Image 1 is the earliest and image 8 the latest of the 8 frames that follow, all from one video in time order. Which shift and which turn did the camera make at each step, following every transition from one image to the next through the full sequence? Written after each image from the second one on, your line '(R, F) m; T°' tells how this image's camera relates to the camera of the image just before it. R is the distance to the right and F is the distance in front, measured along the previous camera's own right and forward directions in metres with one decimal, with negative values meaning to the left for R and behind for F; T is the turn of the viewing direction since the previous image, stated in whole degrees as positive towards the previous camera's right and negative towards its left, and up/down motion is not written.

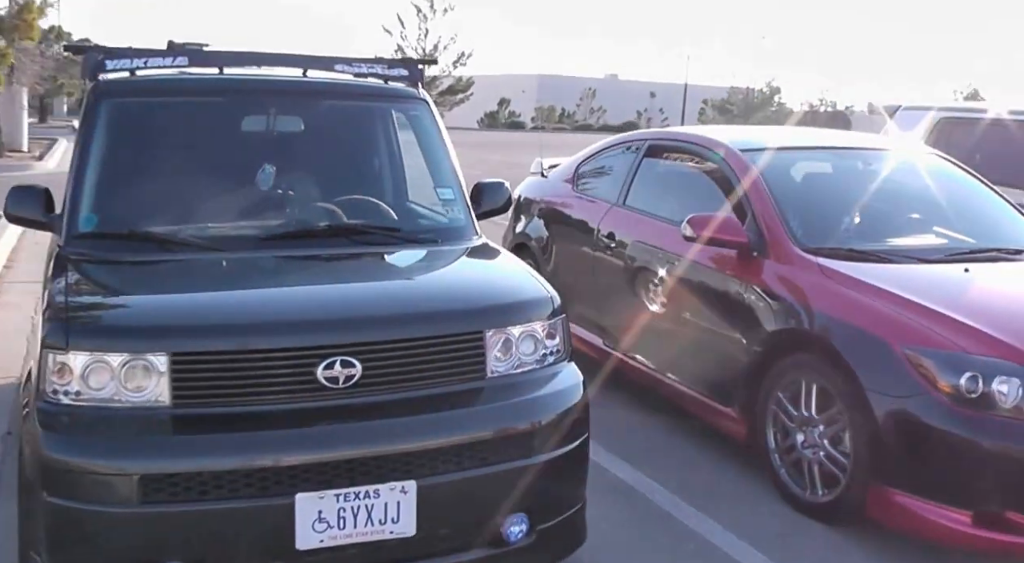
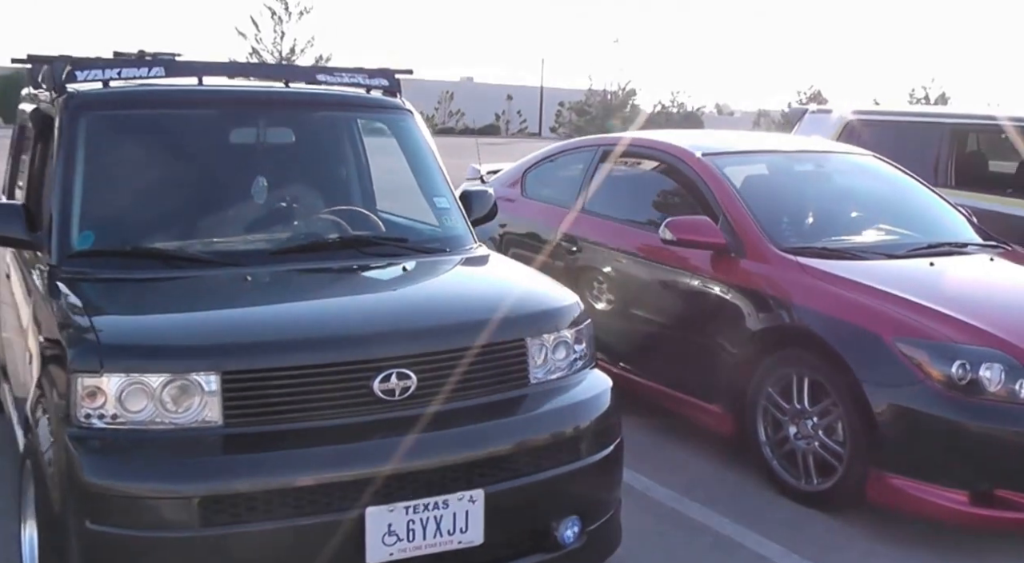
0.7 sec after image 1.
(-0.4, 0.0) m; +6°
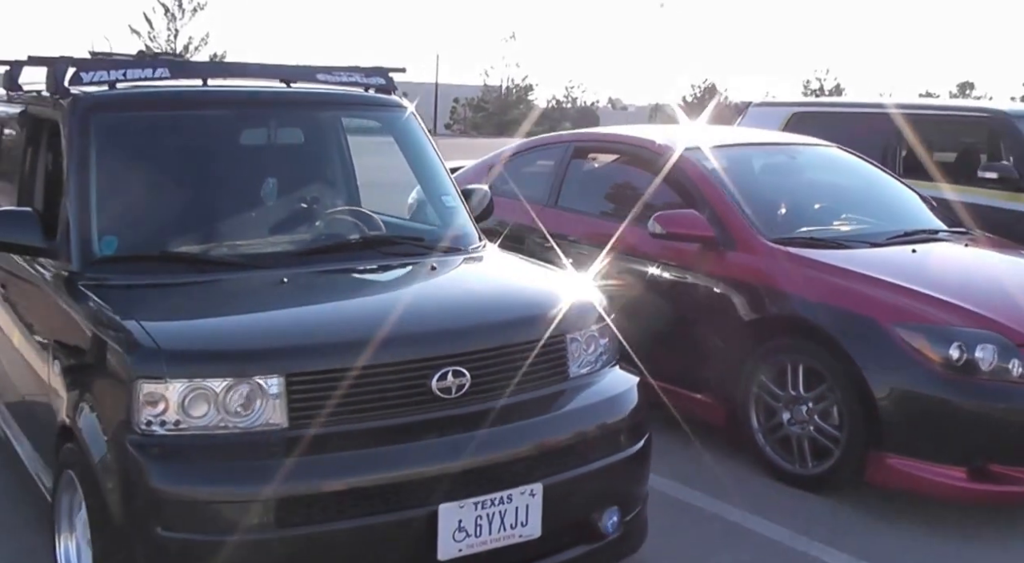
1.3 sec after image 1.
(-0.3, 0.0) m; +4°
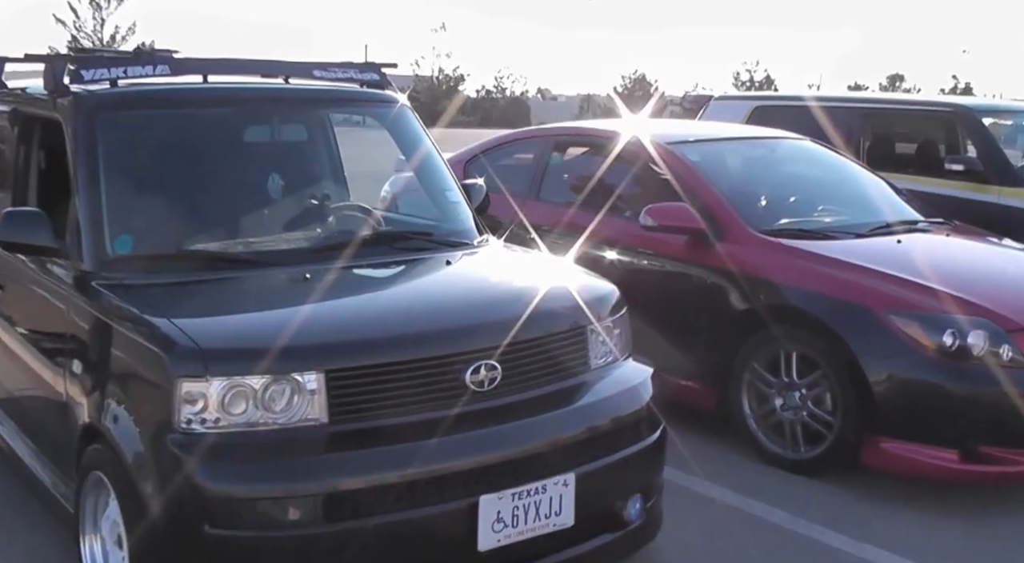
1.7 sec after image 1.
(-0.2, 0.0) m; +3°
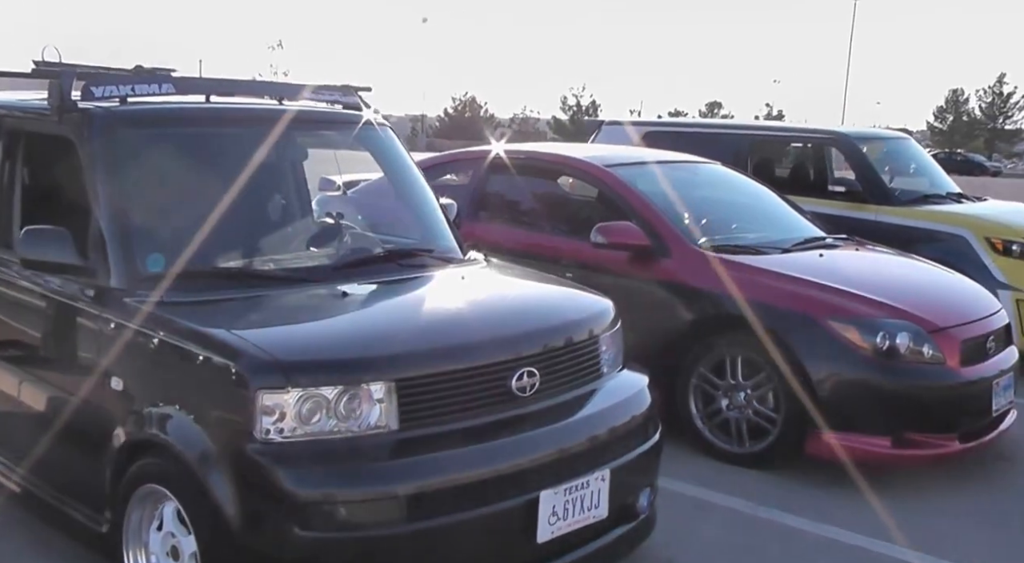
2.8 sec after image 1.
(-0.5, -0.2) m; +8°
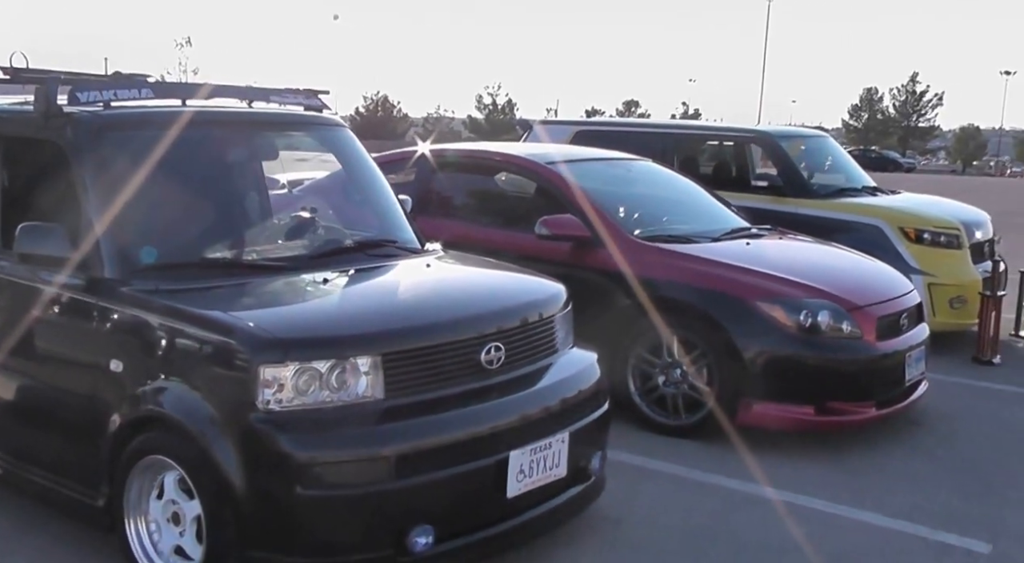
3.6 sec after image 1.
(-0.1, -0.3) m; +4°
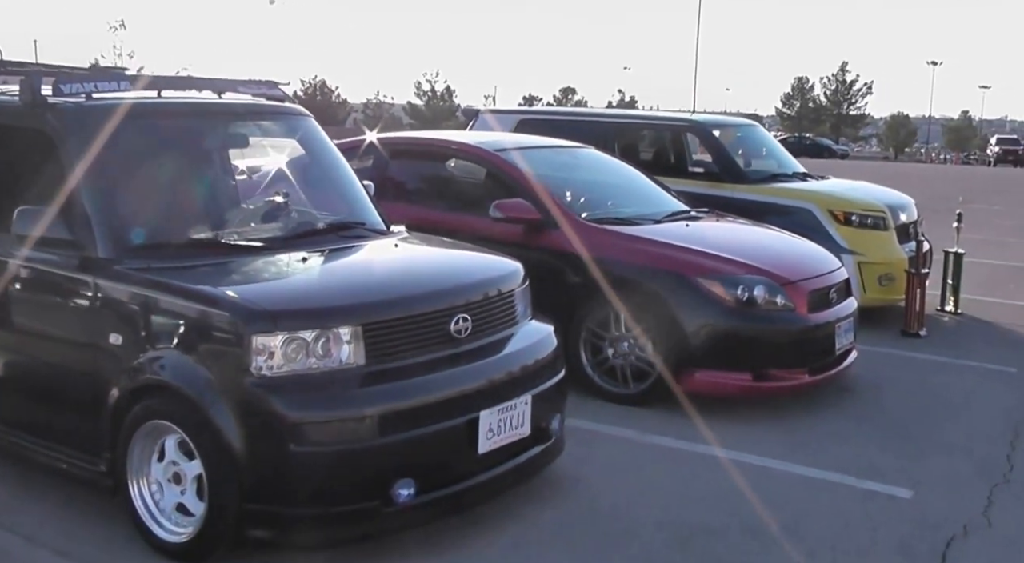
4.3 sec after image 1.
(-0.1, -0.3) m; +4°
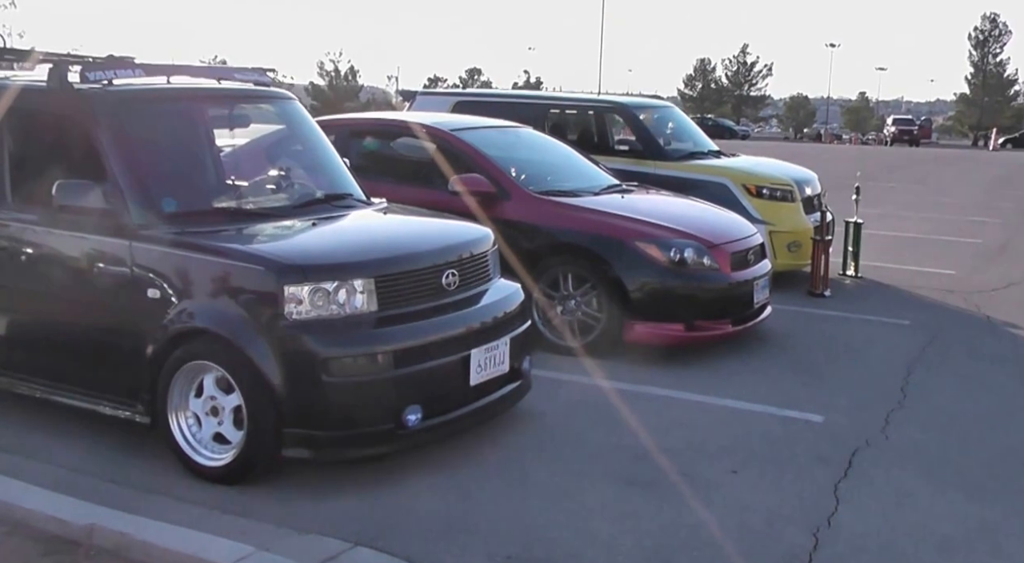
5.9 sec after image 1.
(-0.3, -0.6) m; +5°
